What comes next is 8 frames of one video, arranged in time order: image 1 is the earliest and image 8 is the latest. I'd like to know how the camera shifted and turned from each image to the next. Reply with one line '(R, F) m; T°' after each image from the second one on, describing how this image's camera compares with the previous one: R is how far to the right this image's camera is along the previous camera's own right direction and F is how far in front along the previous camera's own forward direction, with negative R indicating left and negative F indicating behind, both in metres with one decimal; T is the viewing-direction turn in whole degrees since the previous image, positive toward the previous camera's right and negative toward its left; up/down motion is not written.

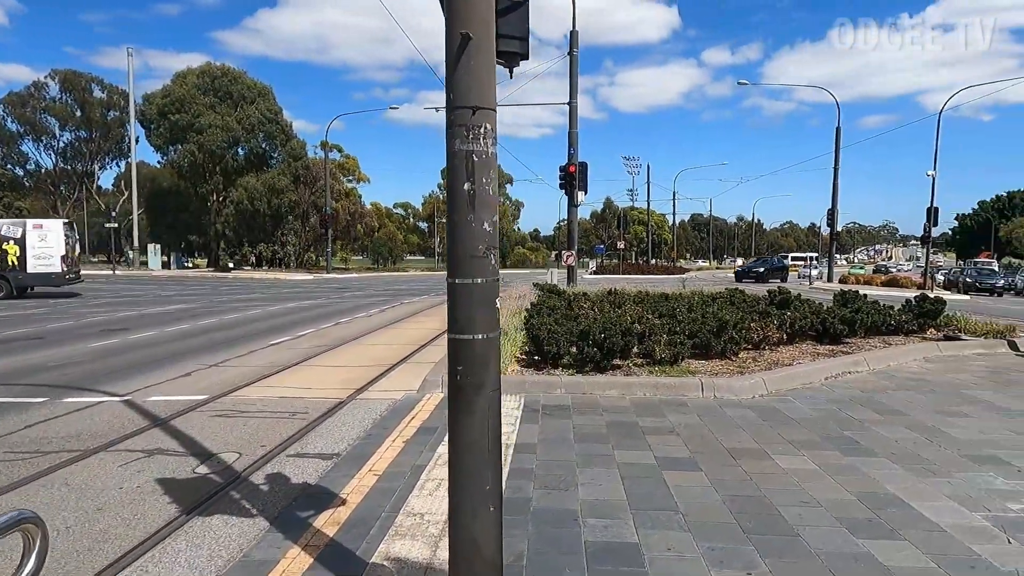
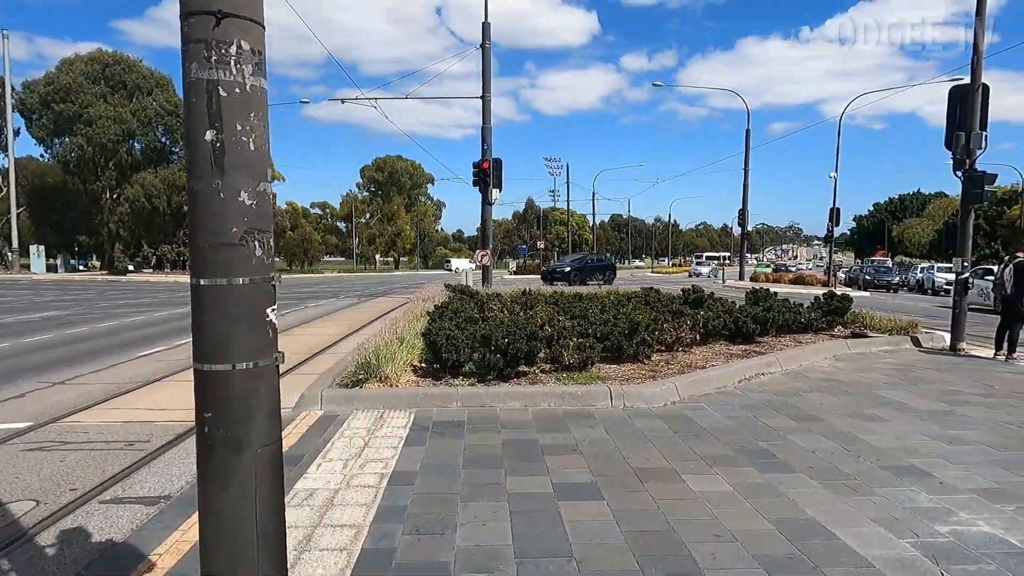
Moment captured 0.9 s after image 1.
(+0.3, +0.7) m; +7°
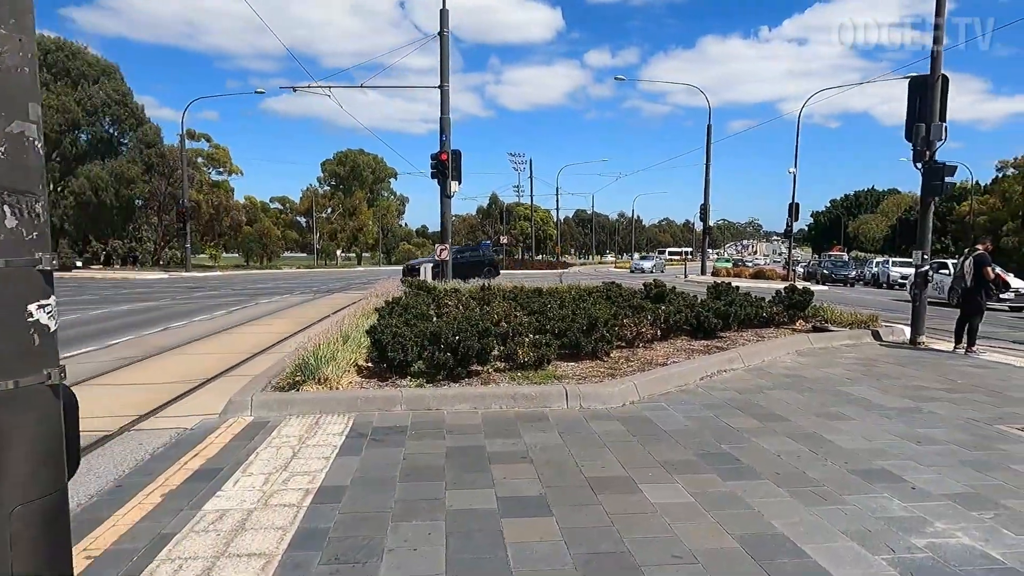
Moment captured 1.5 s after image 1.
(+0.2, +0.4) m; +3°
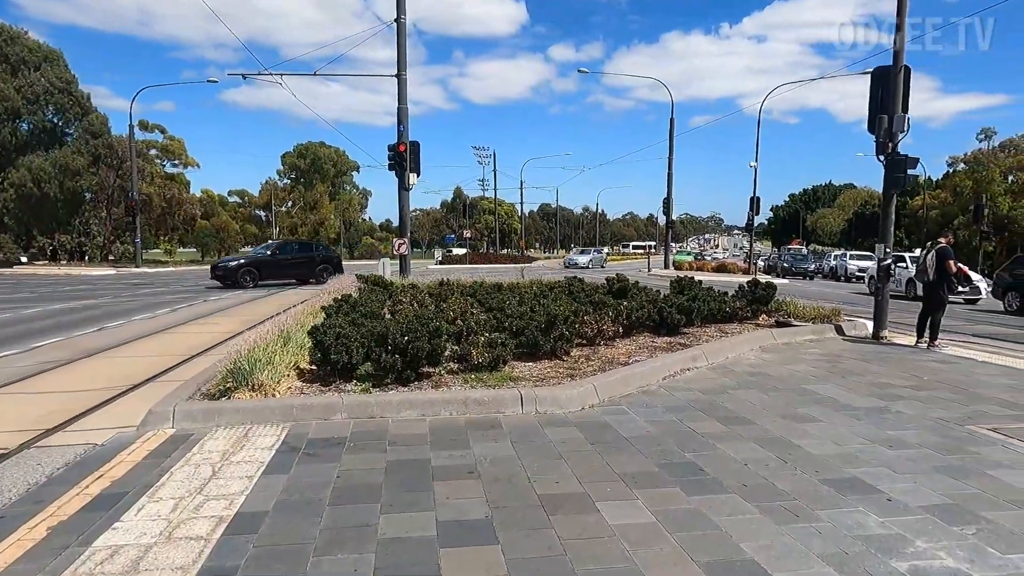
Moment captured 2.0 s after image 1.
(+0.1, +0.4) m; +3°
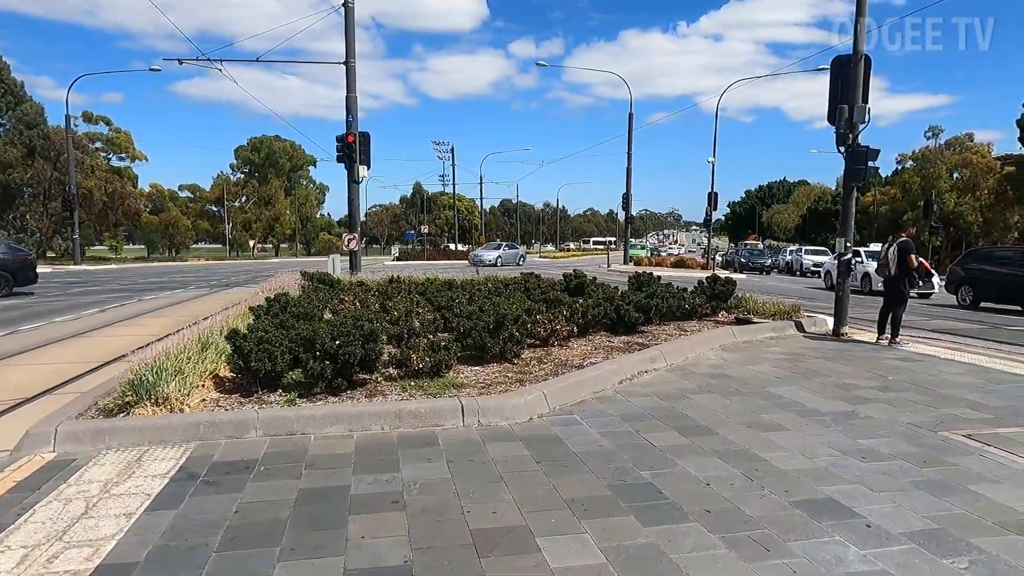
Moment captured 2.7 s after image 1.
(+0.2, +0.6) m; +3°
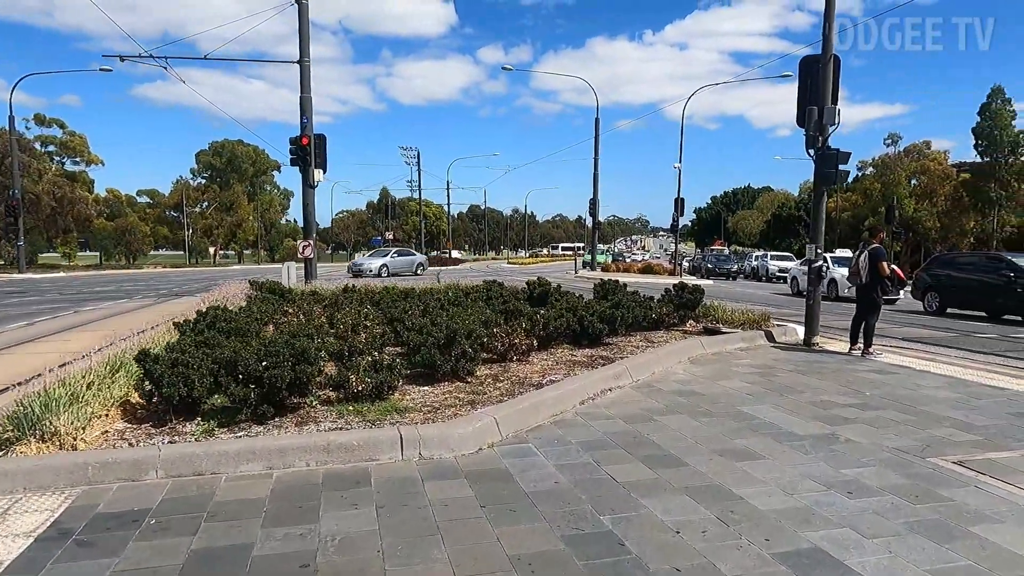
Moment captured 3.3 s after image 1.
(+0.2, +0.6) m; +3°
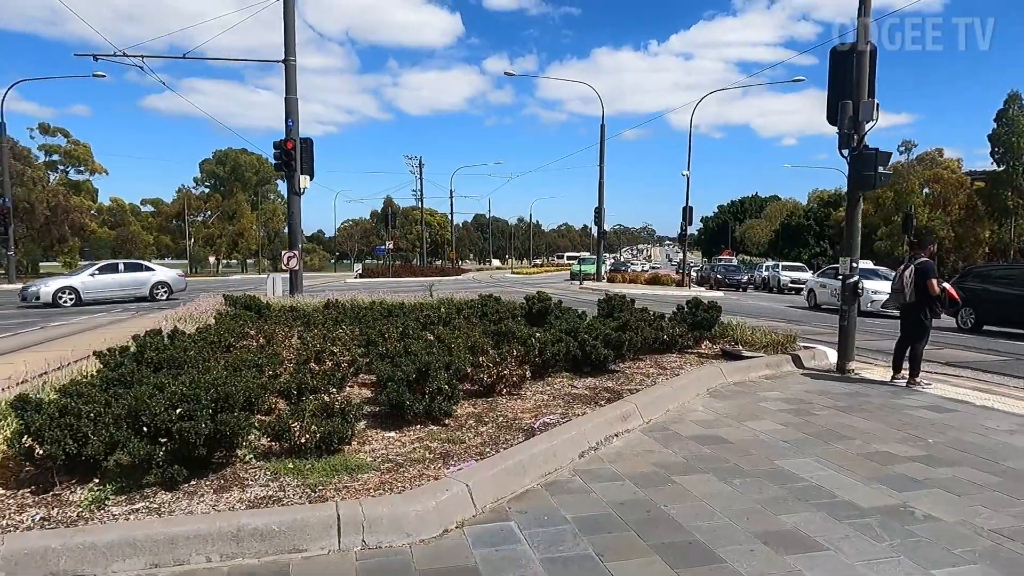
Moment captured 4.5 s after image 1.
(+0.2, +1.1) m; 0°
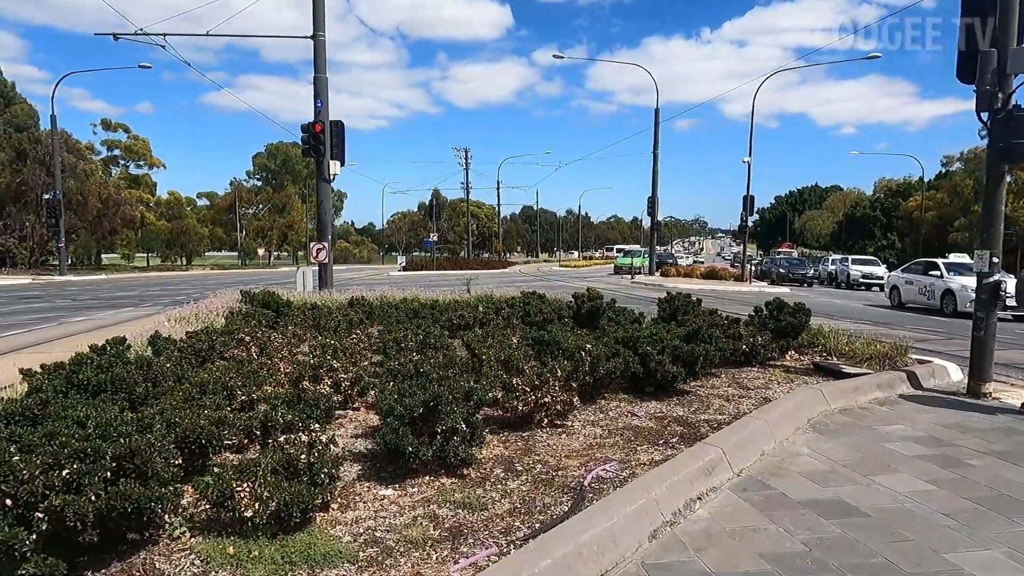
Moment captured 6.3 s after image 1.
(0.0, +1.5) m; -4°
